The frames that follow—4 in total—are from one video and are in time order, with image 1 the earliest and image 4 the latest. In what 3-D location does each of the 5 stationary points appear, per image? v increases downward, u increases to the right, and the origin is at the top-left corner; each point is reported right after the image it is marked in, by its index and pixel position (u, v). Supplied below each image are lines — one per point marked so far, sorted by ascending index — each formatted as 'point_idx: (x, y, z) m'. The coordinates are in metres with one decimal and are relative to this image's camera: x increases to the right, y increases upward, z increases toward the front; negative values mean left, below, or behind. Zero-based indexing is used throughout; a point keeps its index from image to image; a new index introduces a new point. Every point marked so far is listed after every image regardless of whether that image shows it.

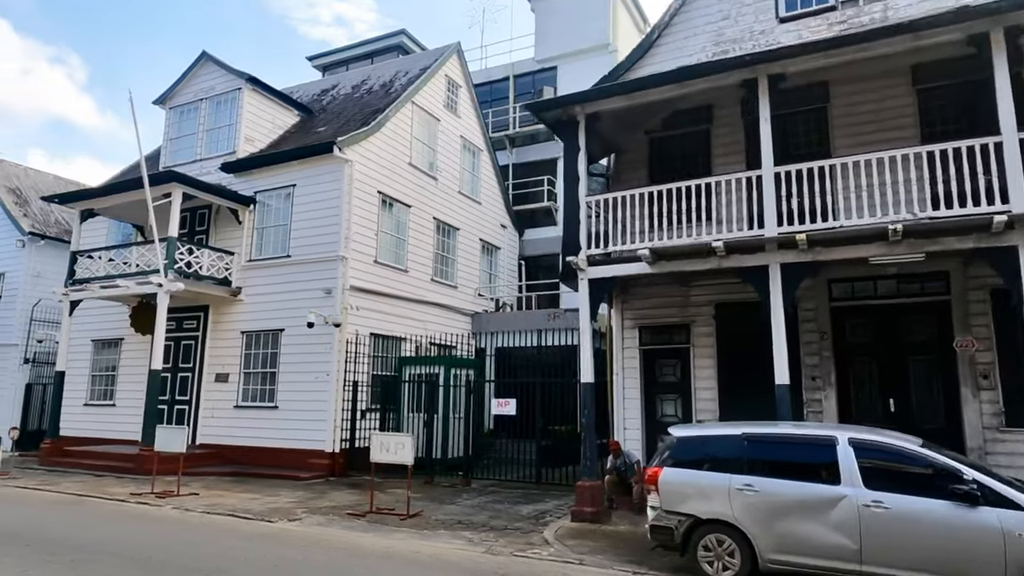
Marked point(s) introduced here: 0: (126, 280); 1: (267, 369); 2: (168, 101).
0: (-9.3, +0.2, +16.0) m
1: (-5.9, -2.0, +16.1) m
2: (-10.0, +5.5, +19.4) m
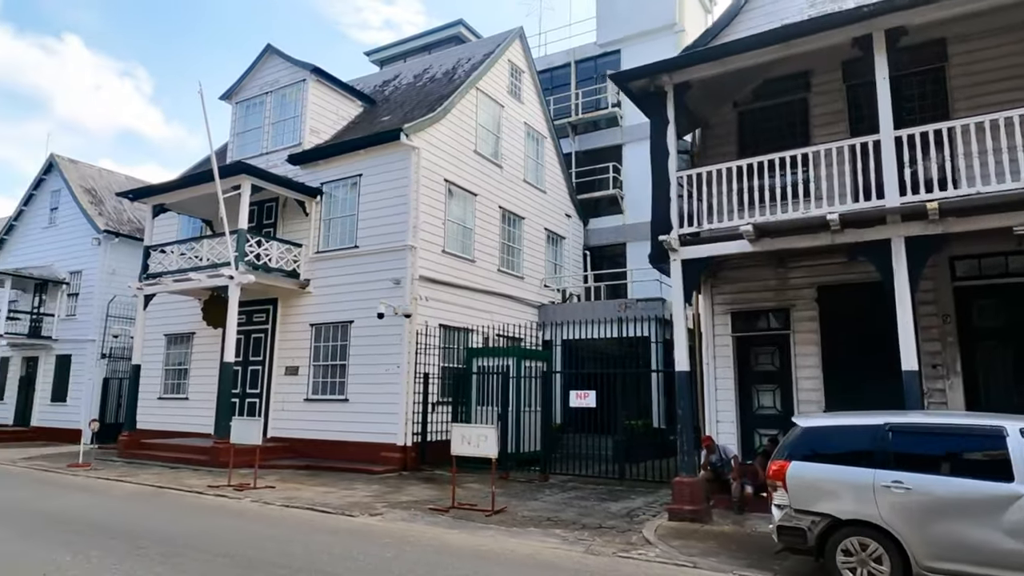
0: (-7.6, +0.4, +16.0) m
1: (-4.2, -1.8, +15.9) m
2: (-8.1, +5.6, +19.5) m
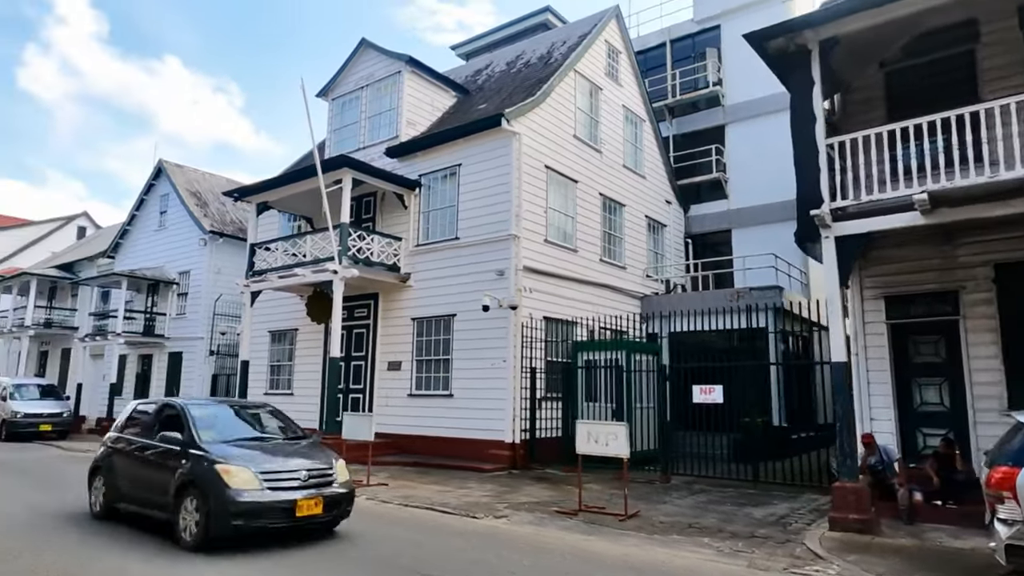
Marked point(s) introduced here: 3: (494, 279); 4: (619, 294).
0: (-5.1, +0.5, +16.1) m
1: (-1.7, -1.6, +15.5) m
2: (-5.3, +5.8, +19.5) m
3: (-0.4, +0.2, +14.8) m
4: (+3.0, -0.2, +18.4) m
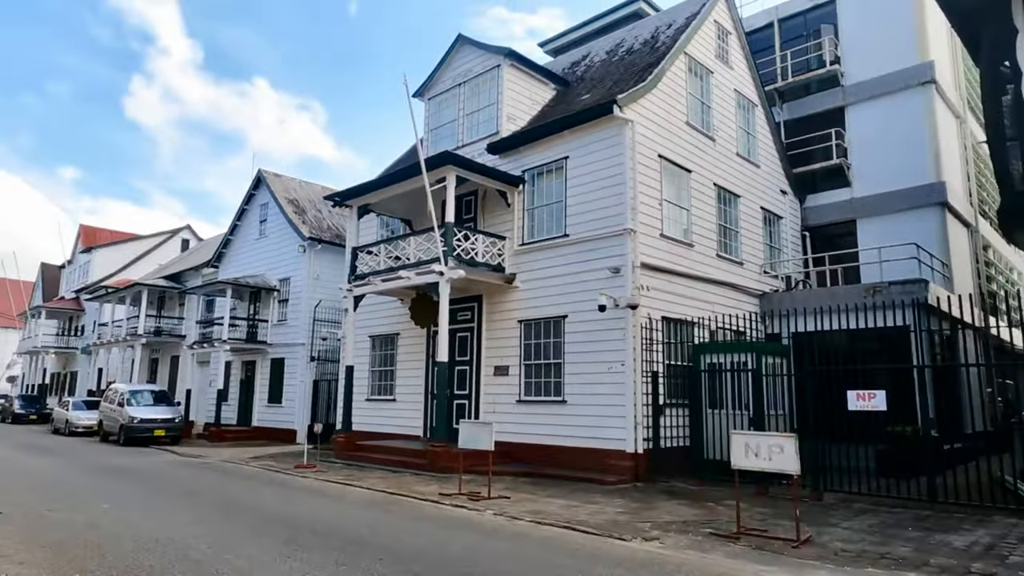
0: (-2.5, +0.4, +15.6) m
1: (+0.9, -1.6, +14.7) m
2: (-2.4, +5.7, +19.1) m
3: (+2.0, +0.2, +13.8) m
4: (+5.8, -0.1, +17.1) m
